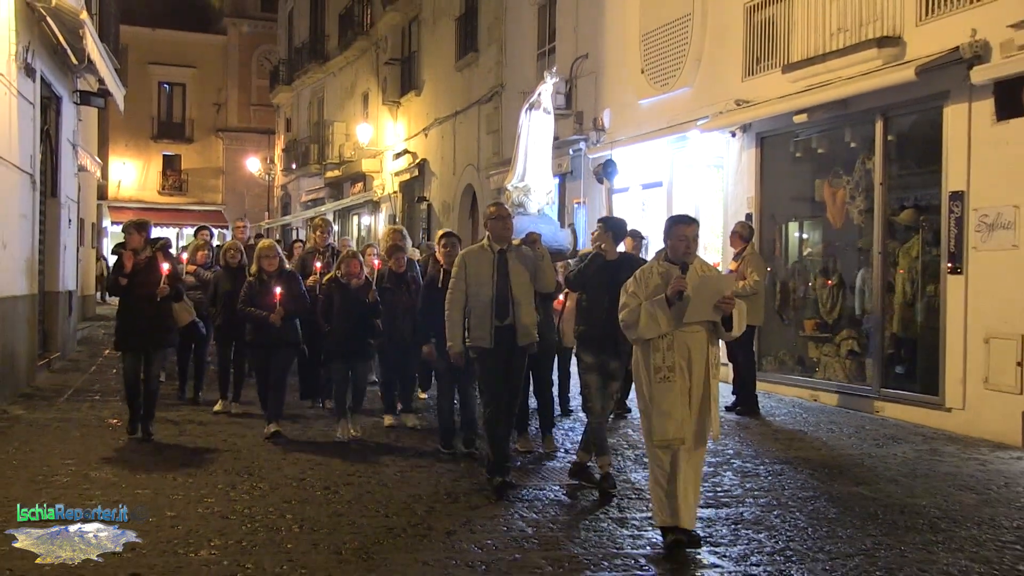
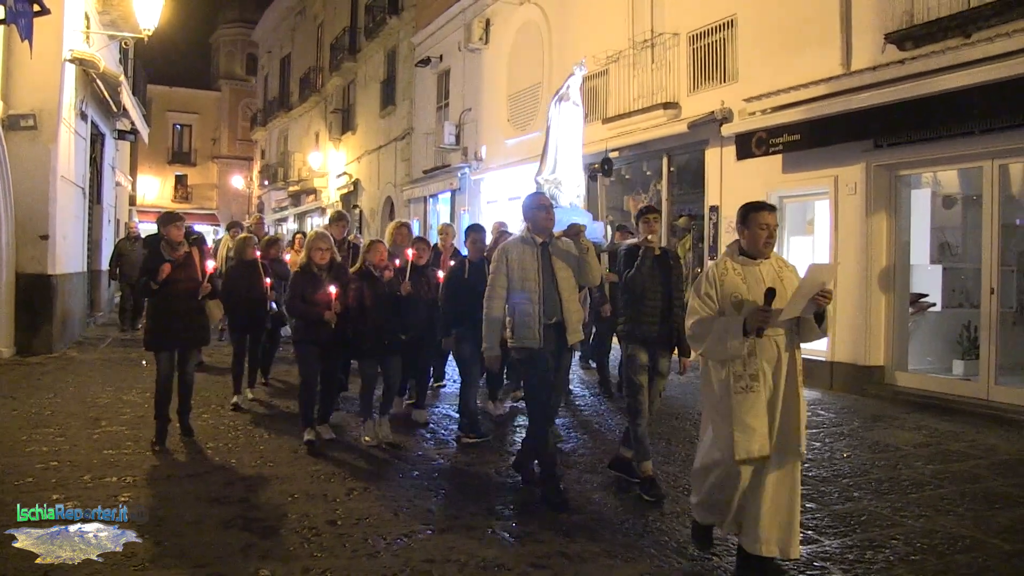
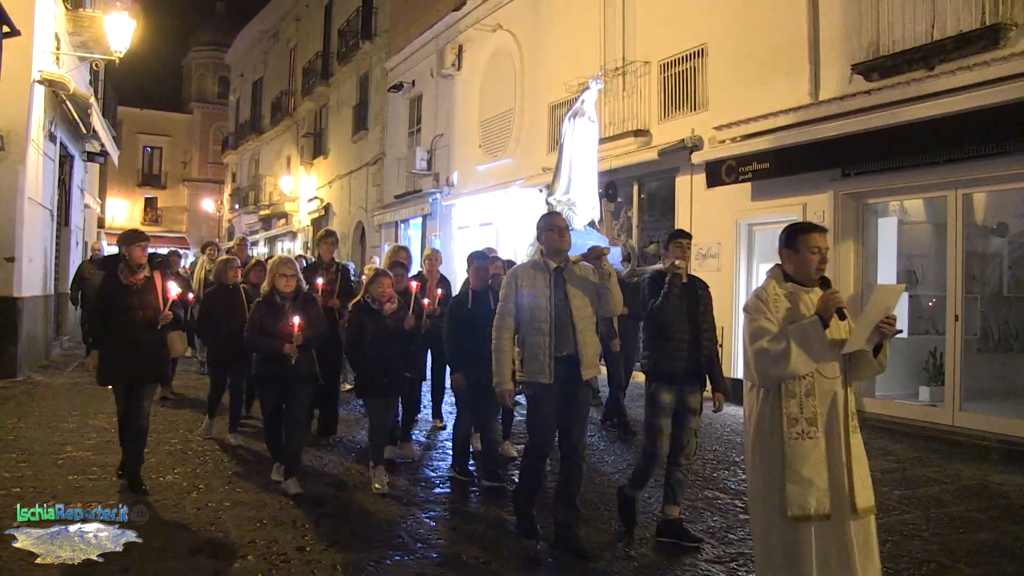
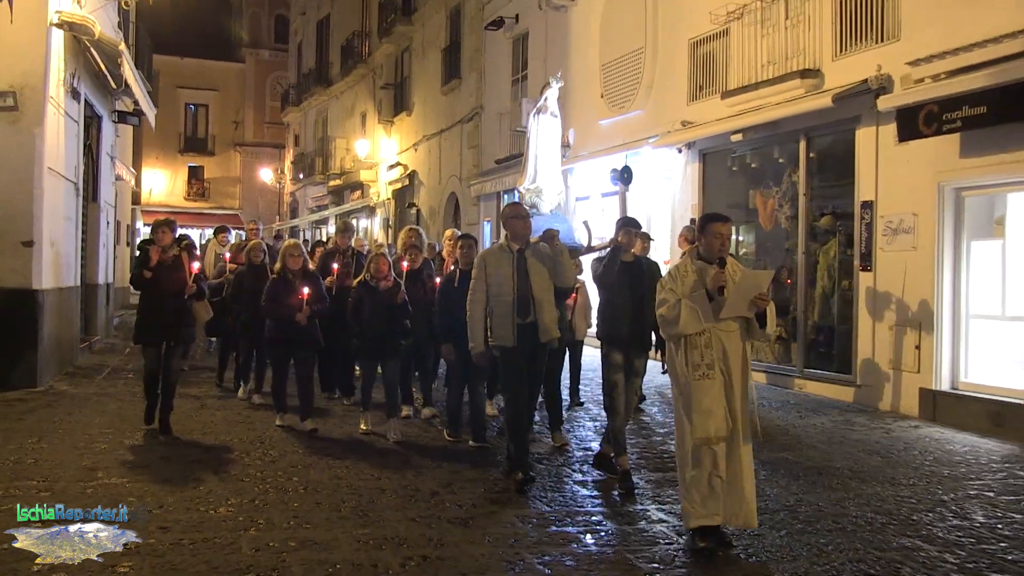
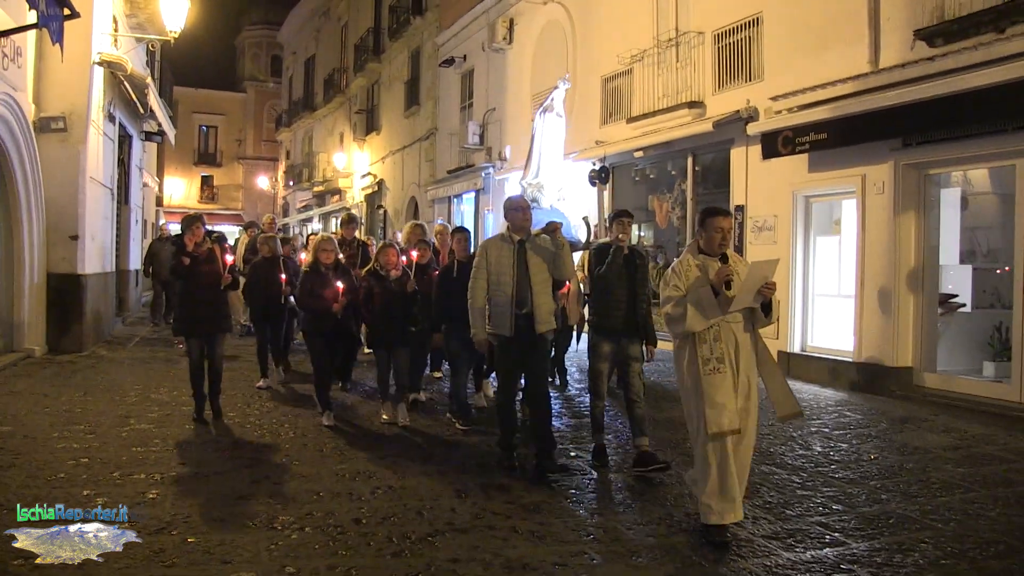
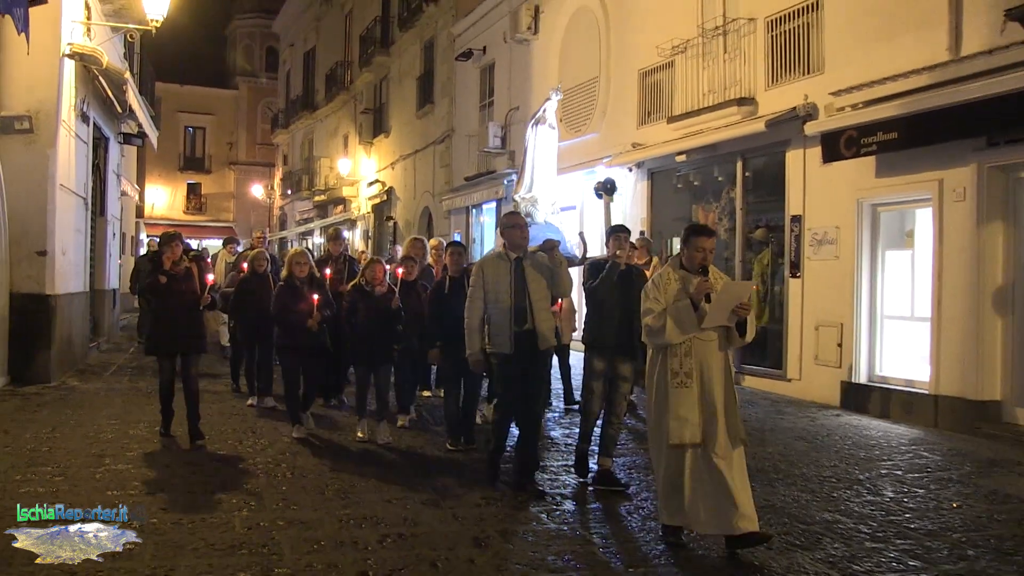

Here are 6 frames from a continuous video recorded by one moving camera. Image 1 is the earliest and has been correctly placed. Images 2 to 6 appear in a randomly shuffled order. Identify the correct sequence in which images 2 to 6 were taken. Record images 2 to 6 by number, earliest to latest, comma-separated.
4, 6, 5, 2, 3
